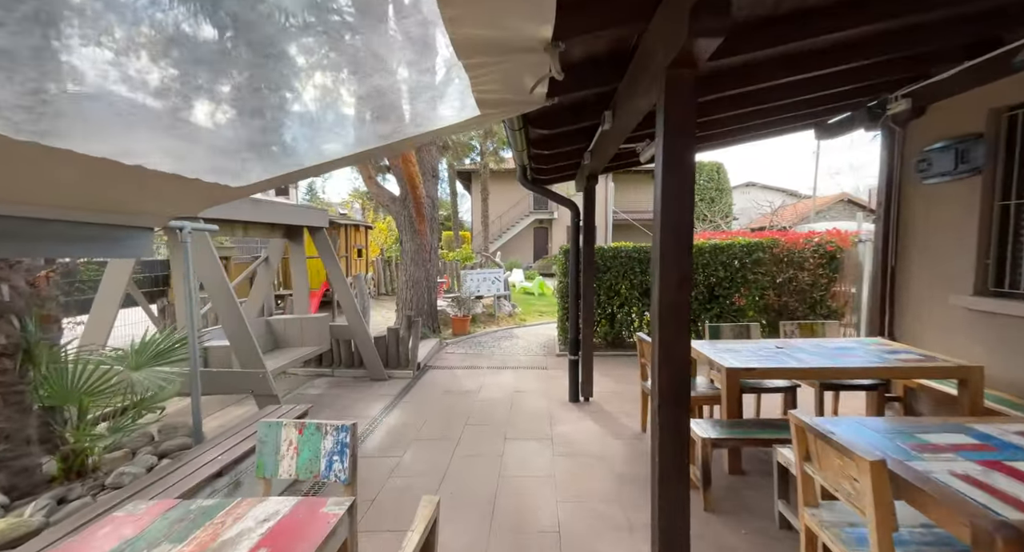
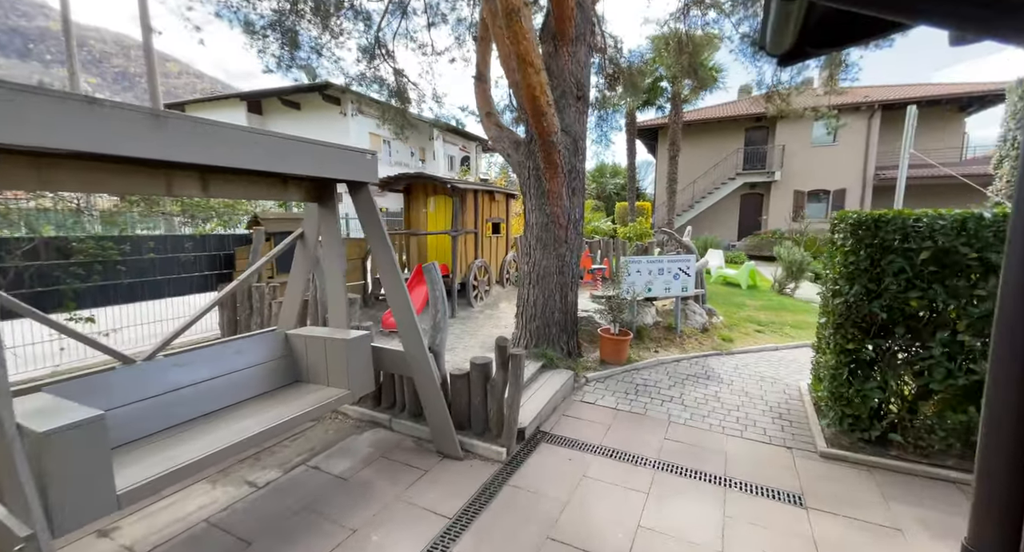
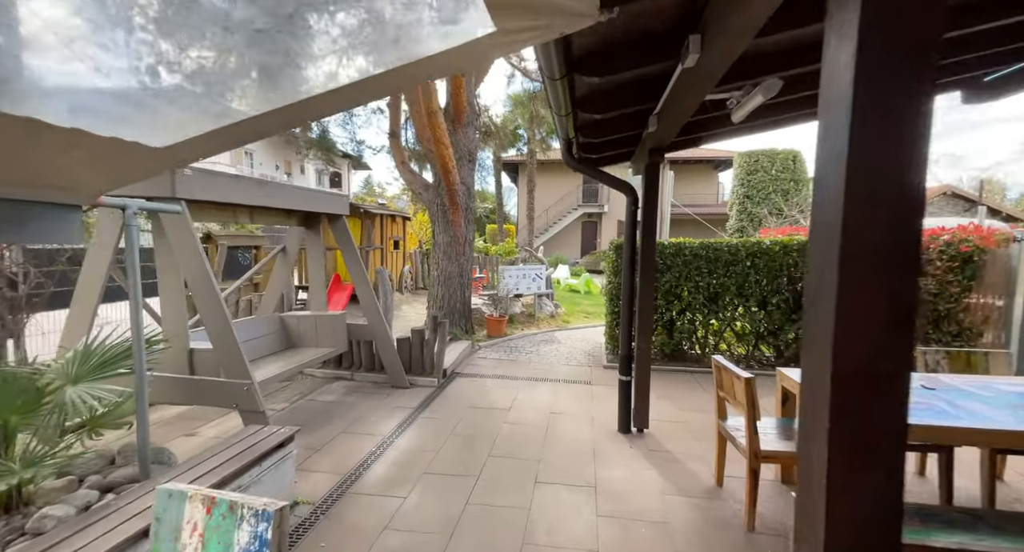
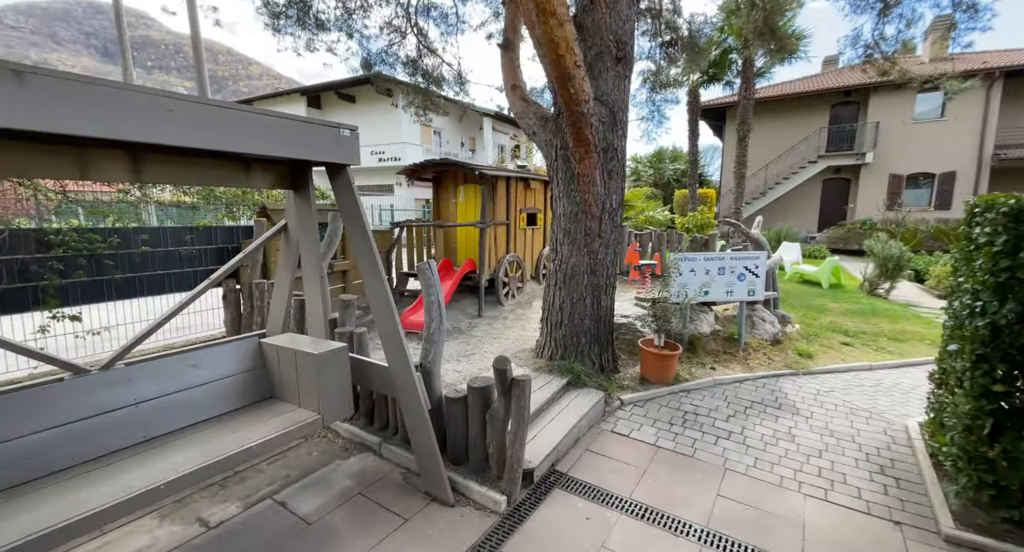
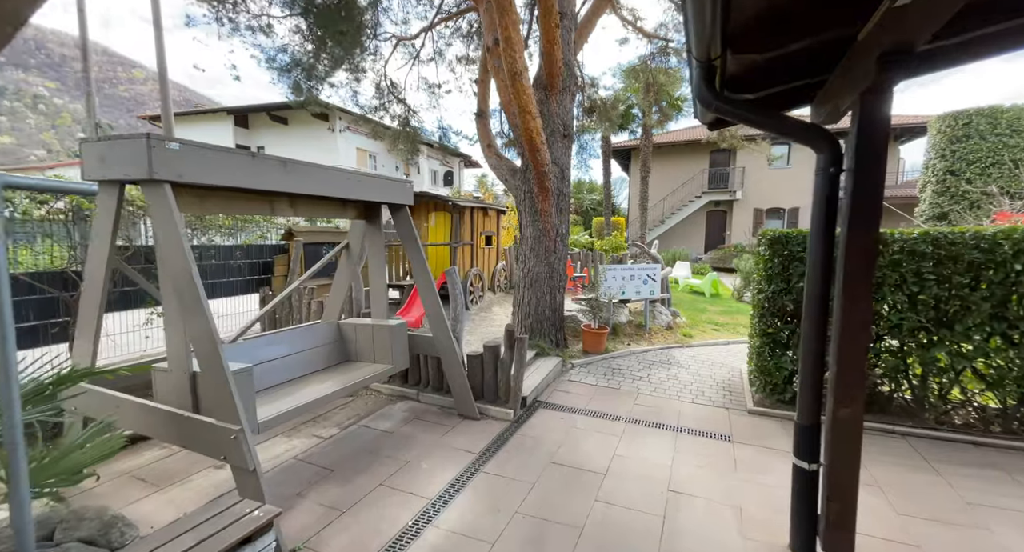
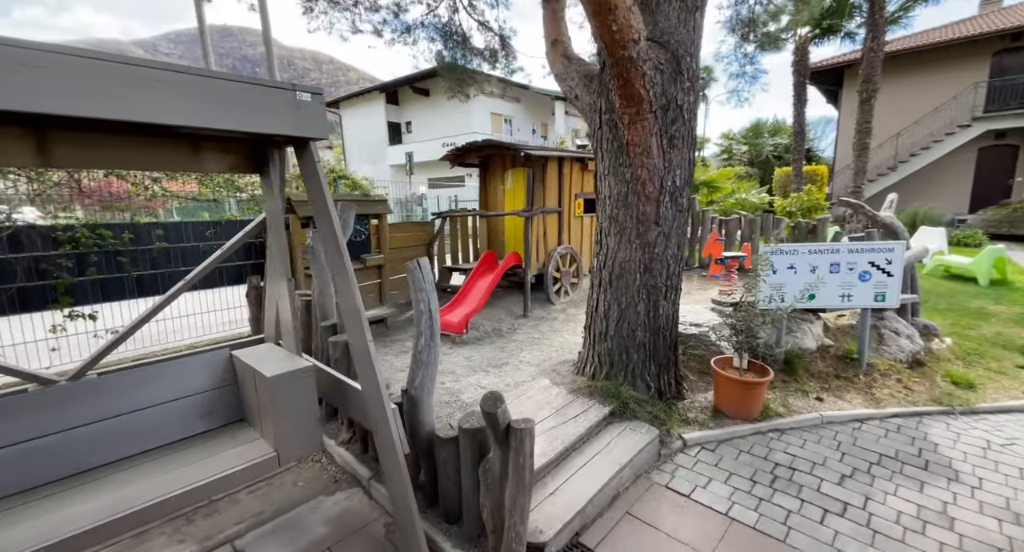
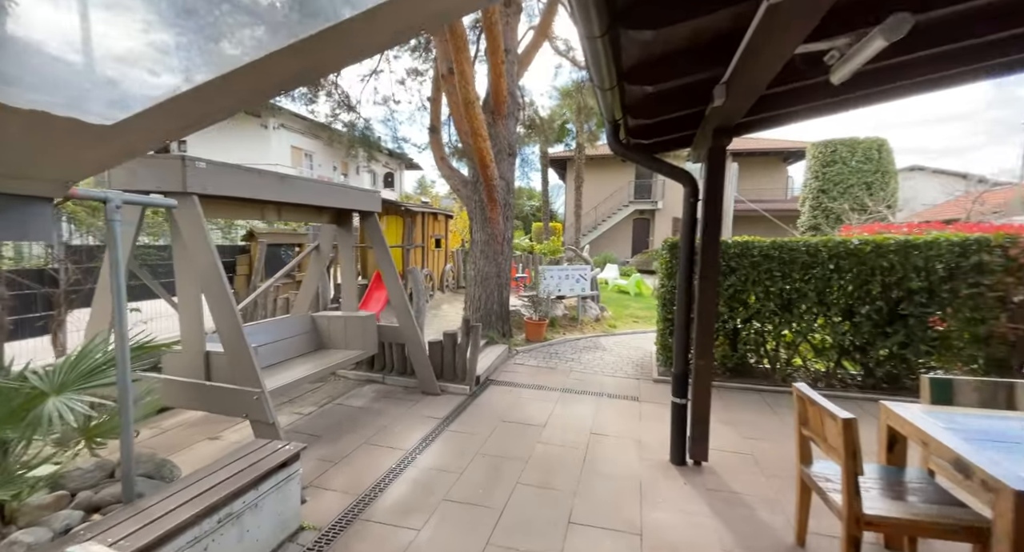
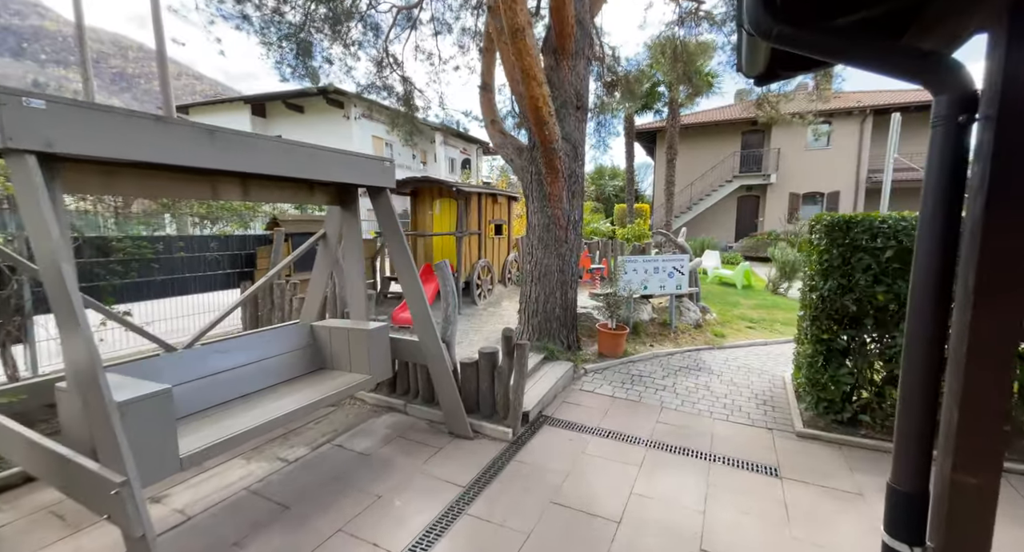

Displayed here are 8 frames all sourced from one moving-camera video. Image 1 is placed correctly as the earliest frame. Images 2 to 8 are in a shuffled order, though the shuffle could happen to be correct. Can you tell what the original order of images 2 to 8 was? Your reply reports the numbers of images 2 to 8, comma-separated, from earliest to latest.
3, 7, 5, 8, 2, 4, 6
